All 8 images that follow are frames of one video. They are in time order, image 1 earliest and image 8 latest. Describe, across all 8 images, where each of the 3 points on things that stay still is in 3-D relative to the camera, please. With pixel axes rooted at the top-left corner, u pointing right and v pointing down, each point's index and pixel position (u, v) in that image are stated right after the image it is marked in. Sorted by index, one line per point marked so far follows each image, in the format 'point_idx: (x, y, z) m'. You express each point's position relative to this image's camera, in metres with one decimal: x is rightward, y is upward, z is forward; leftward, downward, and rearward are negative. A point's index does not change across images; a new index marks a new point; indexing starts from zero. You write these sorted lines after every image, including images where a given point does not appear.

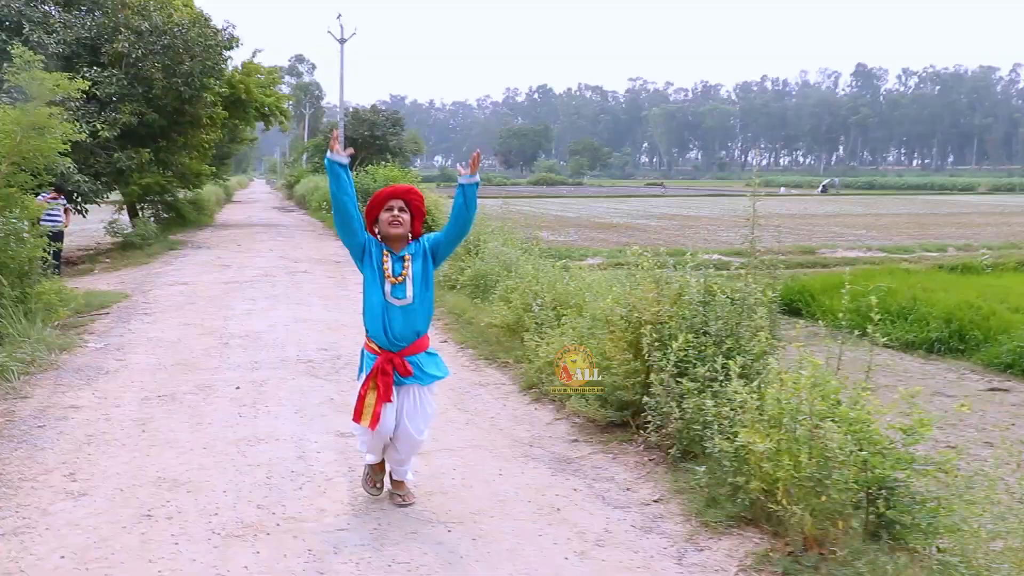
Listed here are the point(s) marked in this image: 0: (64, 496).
0: (-1.5, -0.7, +3.9) m
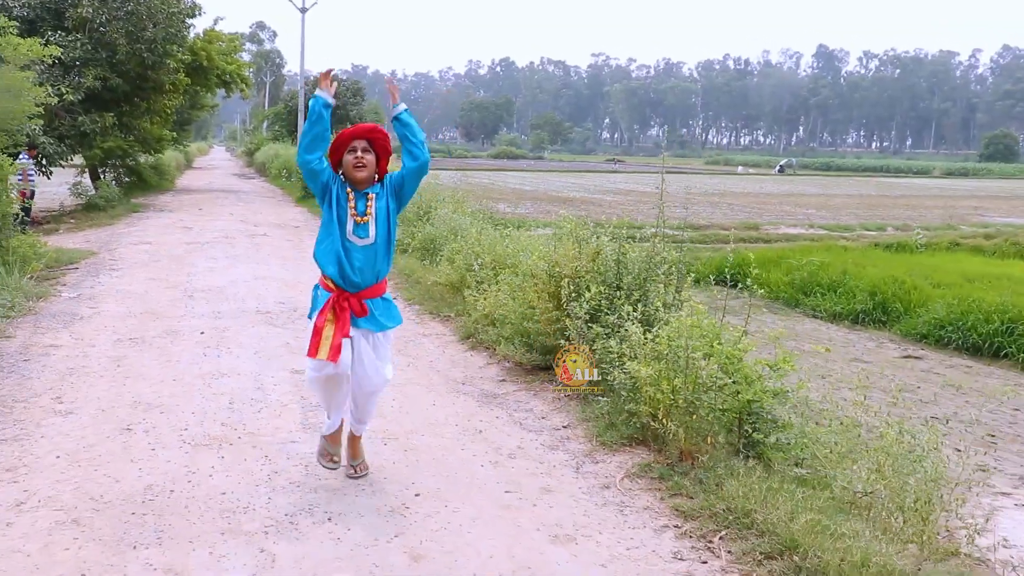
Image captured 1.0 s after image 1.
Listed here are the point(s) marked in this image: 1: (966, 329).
0: (-1.8, -0.5, +4.4) m
1: (+4.2, -0.4, +10.4) m
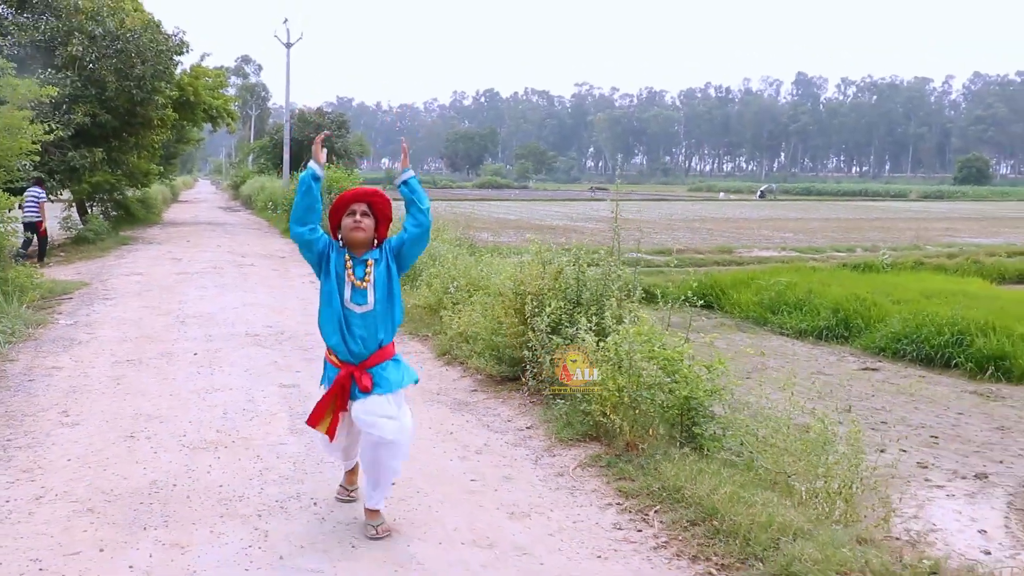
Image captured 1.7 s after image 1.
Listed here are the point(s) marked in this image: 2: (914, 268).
0: (-1.9, -0.6, +4.9) m
1: (+4.0, -0.5, +10.9) m
2: (+6.2, +0.3, +17.5) m
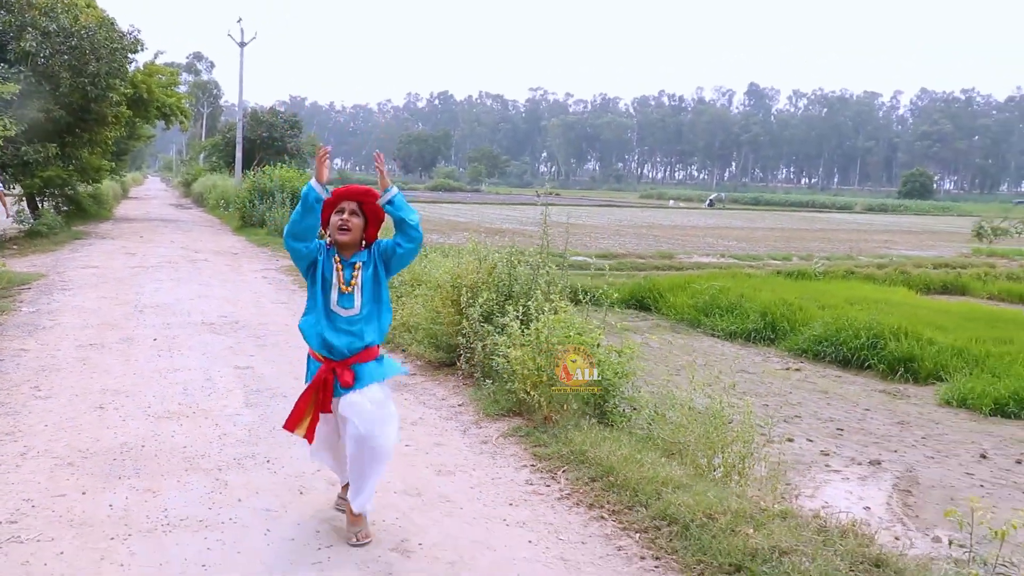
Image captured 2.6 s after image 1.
0: (-2.3, -0.5, +5.4) m
1: (+3.4, -0.6, +11.6) m
2: (+5.4, +0.2, +18.3) m
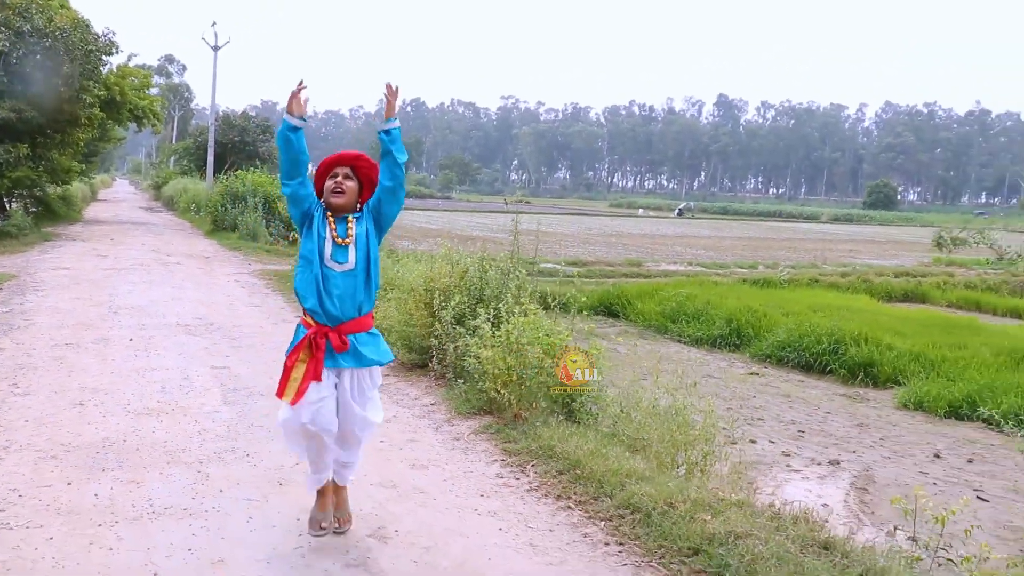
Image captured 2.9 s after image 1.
0: (-2.4, -0.5, +5.5) m
1: (+3.1, -0.6, +11.9) m
2: (+4.9, +0.1, +18.6) m
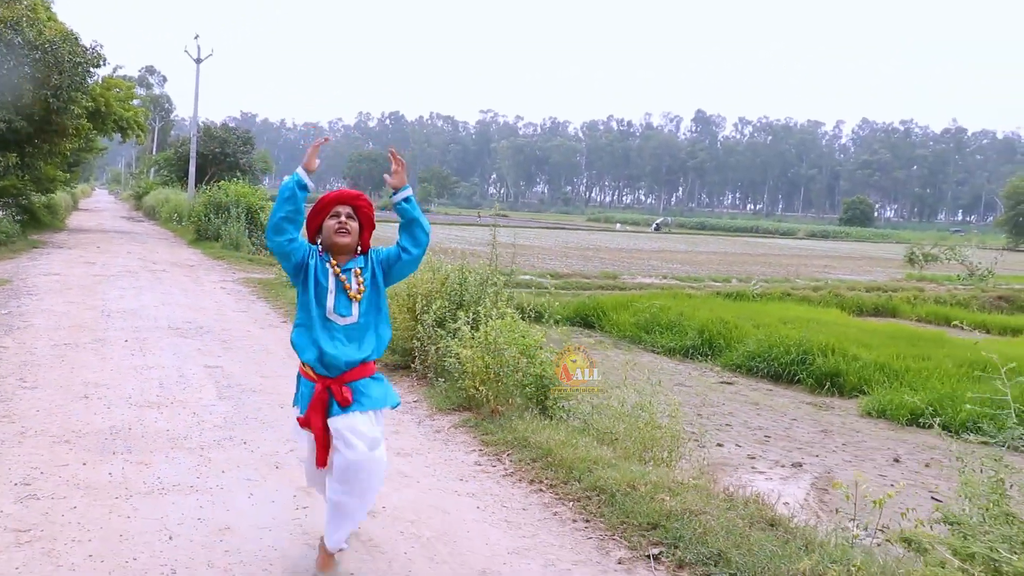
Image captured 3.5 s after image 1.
0: (-2.5, -0.5, +5.8) m
1: (+2.8, -0.8, +12.3) m
2: (+4.5, -0.2, +19.1) m
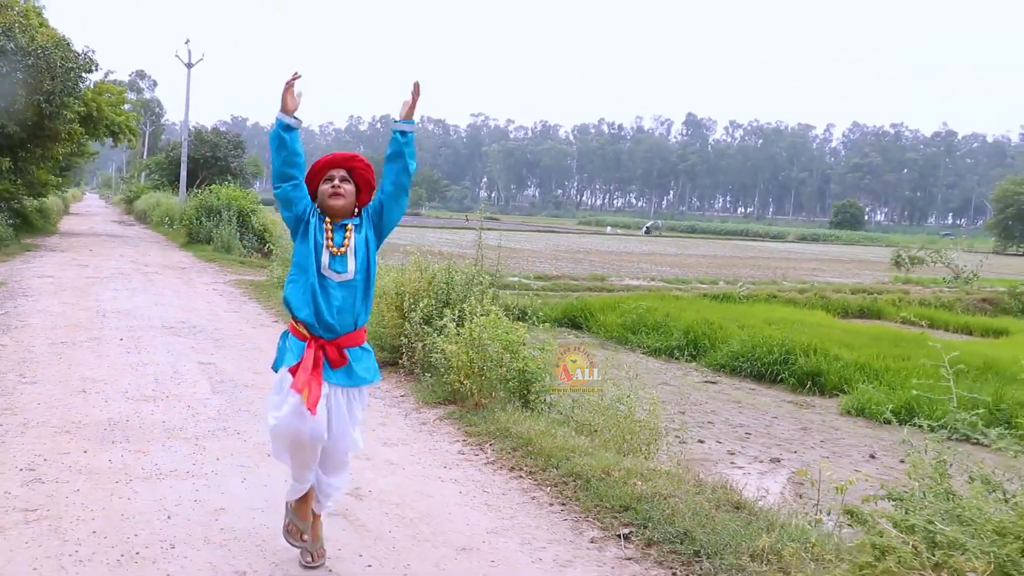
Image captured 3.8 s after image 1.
0: (-2.6, -0.5, +6.0) m
1: (+2.7, -0.8, +12.6) m
2: (+4.4, -0.2, +19.4) m
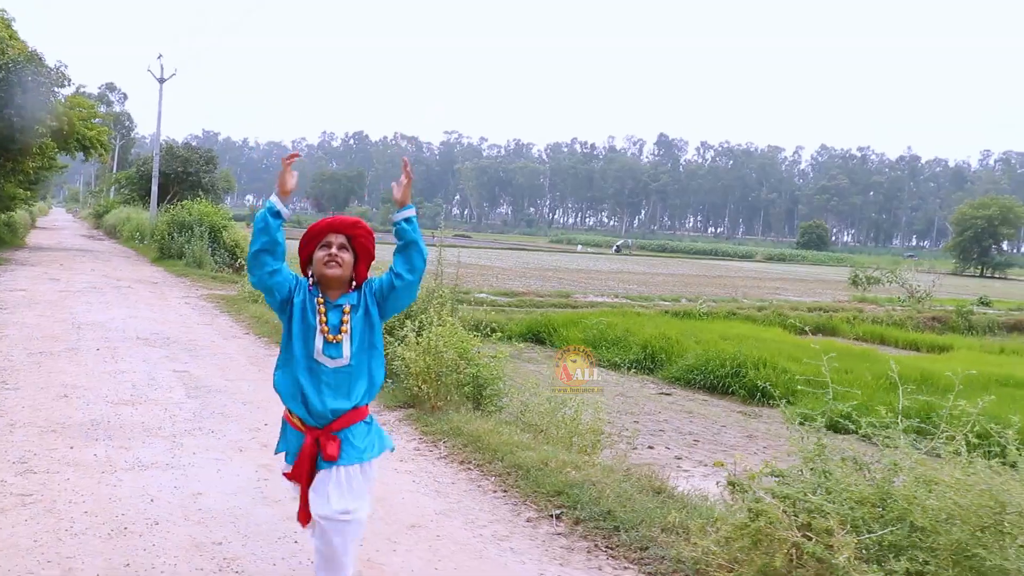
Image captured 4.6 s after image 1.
0: (-2.9, -0.6, +6.4) m
1: (+2.3, -1.0, +13.1) m
2: (+3.8, -0.5, +20.0) m
